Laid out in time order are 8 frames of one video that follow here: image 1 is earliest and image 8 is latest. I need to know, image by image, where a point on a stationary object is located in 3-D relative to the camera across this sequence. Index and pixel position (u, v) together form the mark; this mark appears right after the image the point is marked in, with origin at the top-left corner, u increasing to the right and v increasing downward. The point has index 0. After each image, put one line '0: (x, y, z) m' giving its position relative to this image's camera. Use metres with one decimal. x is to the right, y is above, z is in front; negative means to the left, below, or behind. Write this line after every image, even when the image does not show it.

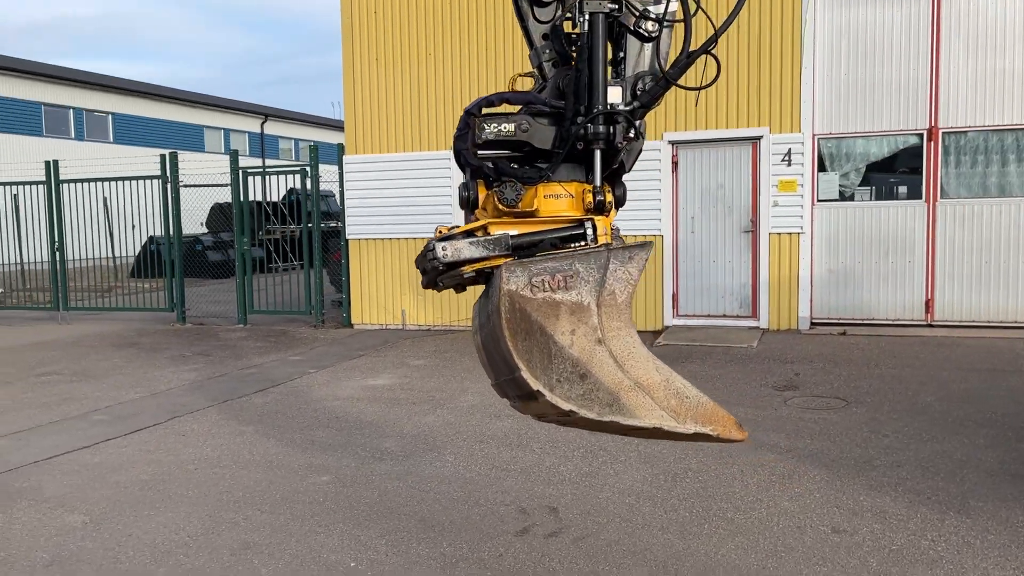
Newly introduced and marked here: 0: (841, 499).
0: (+1.6, -1.1, +4.3) m
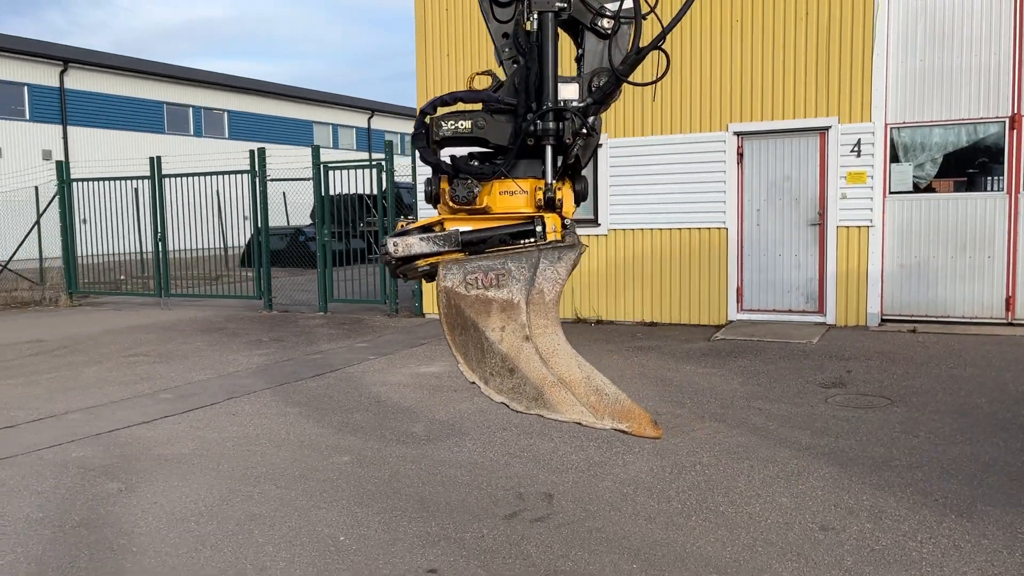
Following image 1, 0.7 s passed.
0: (+1.6, -1.0, +4.3) m
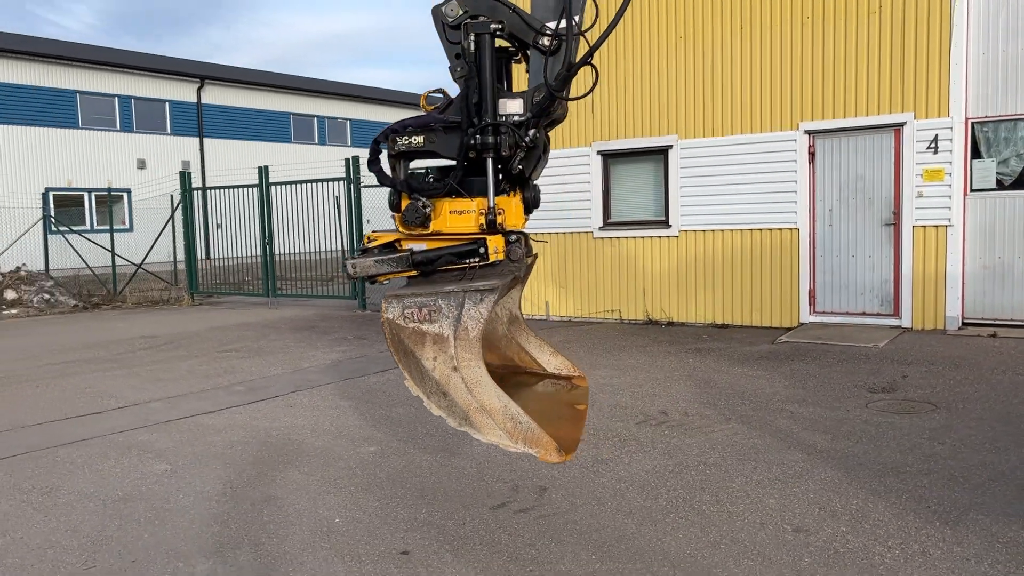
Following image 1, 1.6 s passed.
0: (+1.6, -1.0, +4.2) m
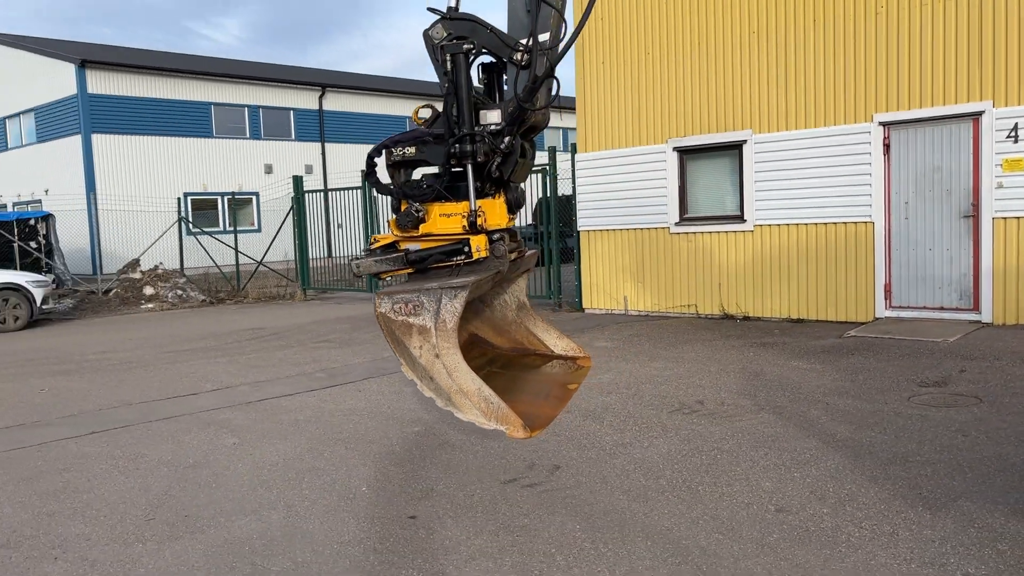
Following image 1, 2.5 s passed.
0: (+1.6, -1.0, +4.4) m
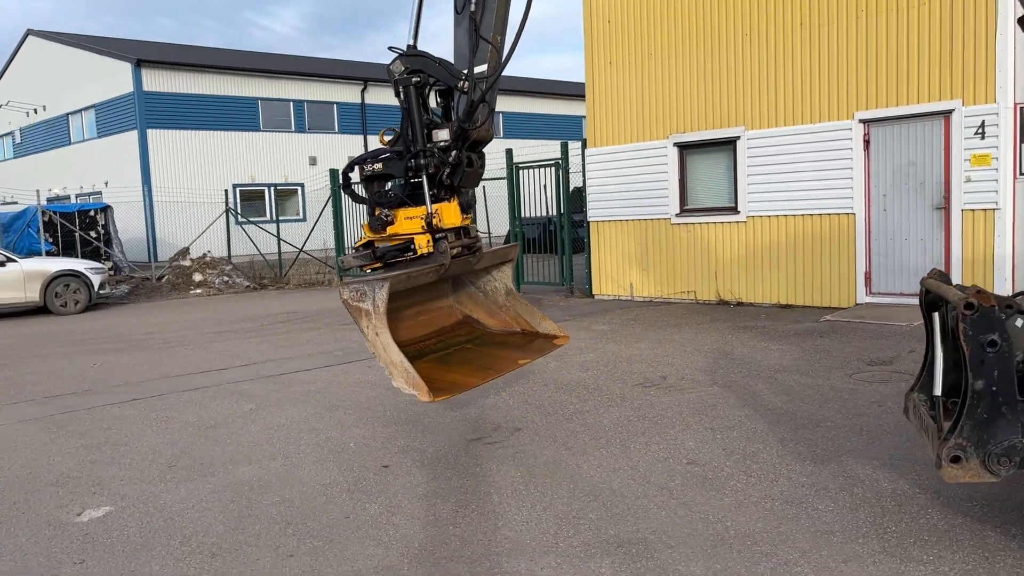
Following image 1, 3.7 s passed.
0: (+1.3, -0.9, +5.1) m
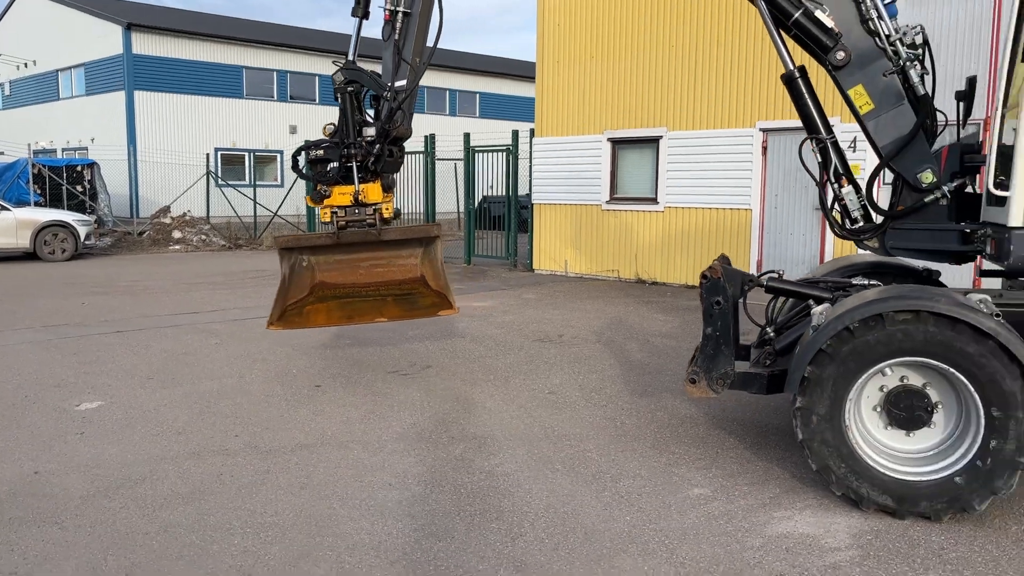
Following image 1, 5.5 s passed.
0: (+0.6, -0.7, +6.6) m
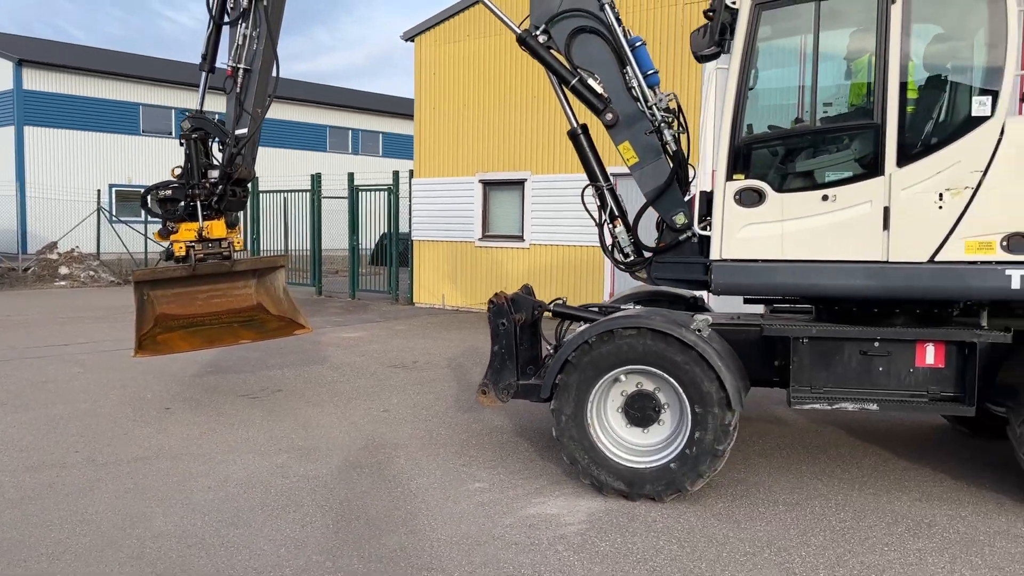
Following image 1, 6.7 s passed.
0: (-0.7, -1.0, +7.3) m
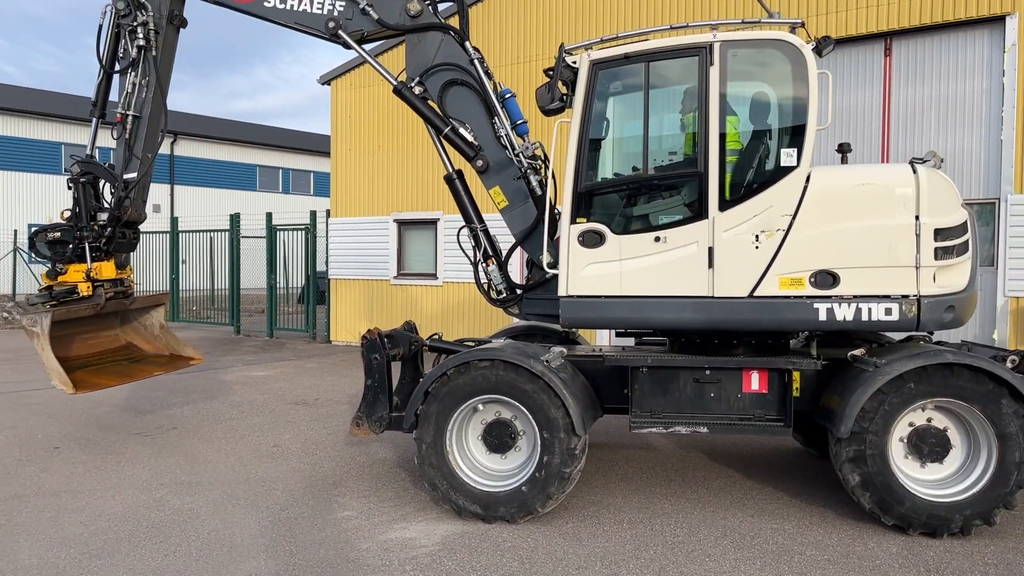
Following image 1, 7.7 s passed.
0: (-1.7, -1.3, +7.5) m
